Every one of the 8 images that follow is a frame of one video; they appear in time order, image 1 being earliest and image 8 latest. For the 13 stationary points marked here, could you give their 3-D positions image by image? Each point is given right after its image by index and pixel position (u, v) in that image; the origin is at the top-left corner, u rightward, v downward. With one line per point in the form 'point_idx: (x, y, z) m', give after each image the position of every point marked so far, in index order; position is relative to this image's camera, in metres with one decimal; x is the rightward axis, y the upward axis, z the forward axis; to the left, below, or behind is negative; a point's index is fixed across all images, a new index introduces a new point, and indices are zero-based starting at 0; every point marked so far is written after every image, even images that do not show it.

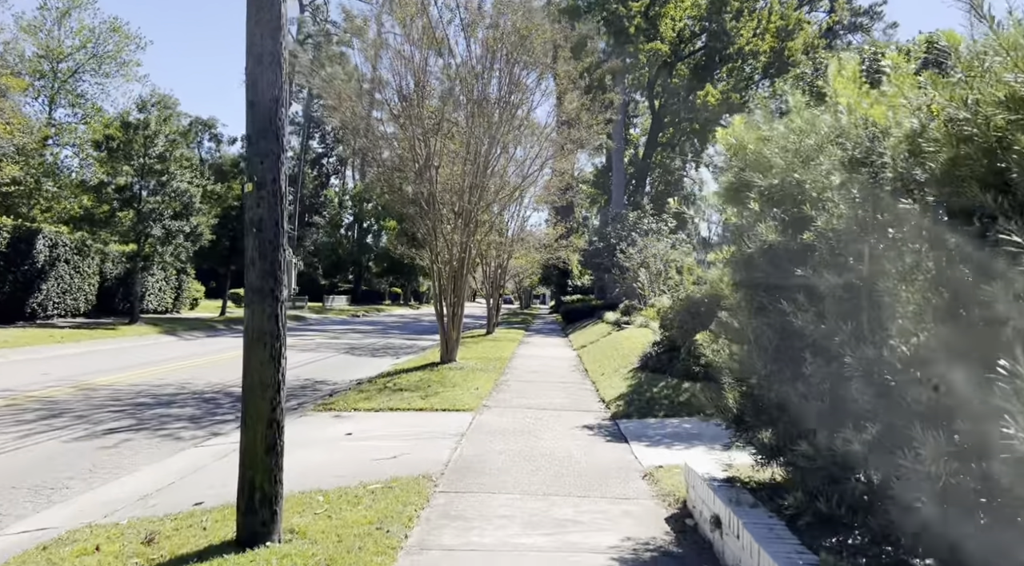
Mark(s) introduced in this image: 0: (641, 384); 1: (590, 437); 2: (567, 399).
0: (+2.0, -1.5, +11.1) m
1: (+0.9, -1.7, +8.3) m
2: (+0.8, -1.8, +11.2) m
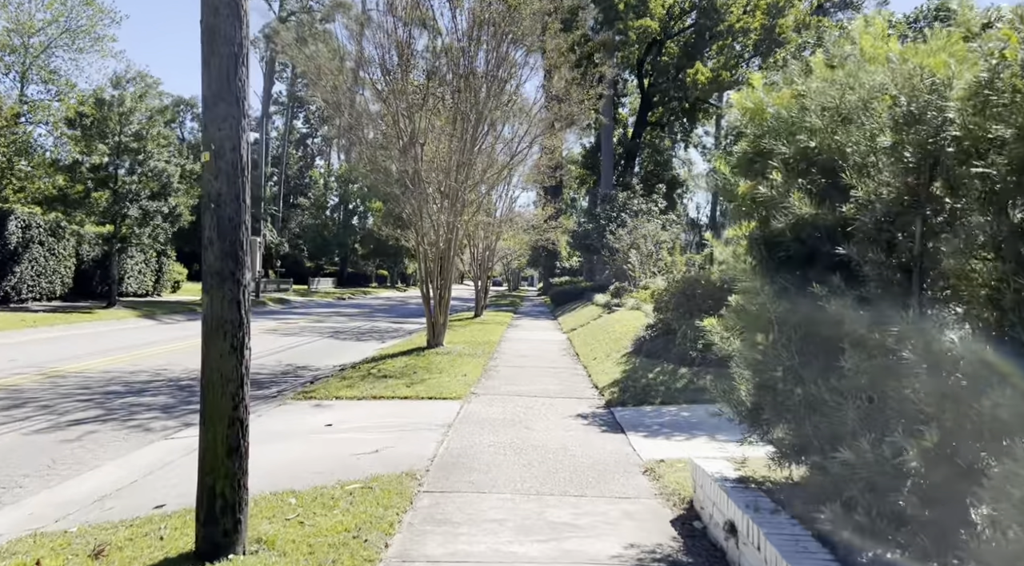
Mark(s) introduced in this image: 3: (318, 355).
0: (+1.8, -1.2, +10.7) m
1: (+0.8, -1.5, +7.8) m
2: (+0.7, -1.5, +10.7) m
3: (-4.4, -1.6, +16.7) m
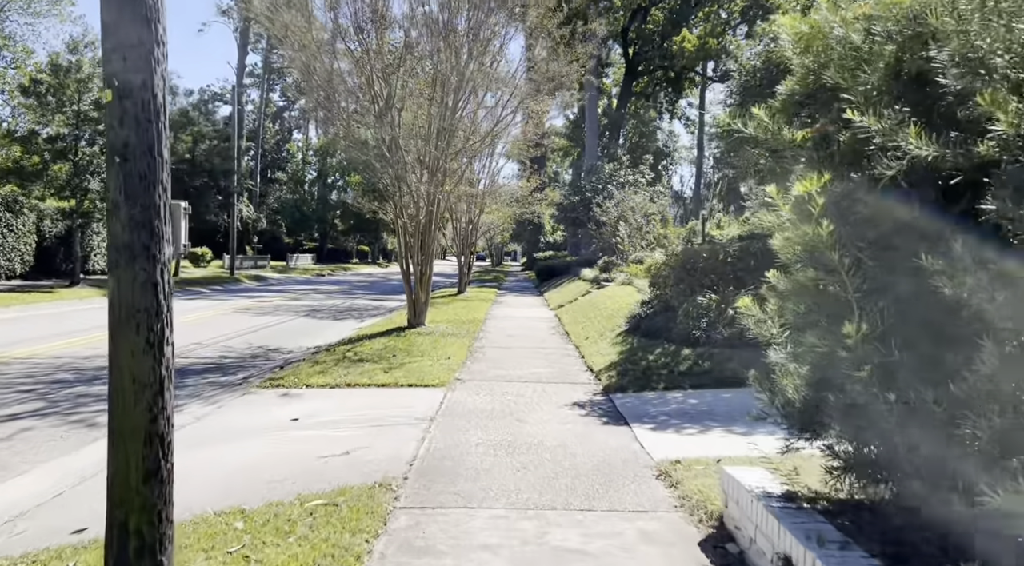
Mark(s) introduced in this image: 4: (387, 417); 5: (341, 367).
0: (+1.6, -0.9, +9.9) m
1: (+0.7, -1.3, +7.0) m
2: (+0.5, -1.2, +9.9) m
3: (-4.7, -1.1, +15.7) m
4: (-1.2, -1.3, +7.0) m
5: (-2.4, -1.2, +10.2) m
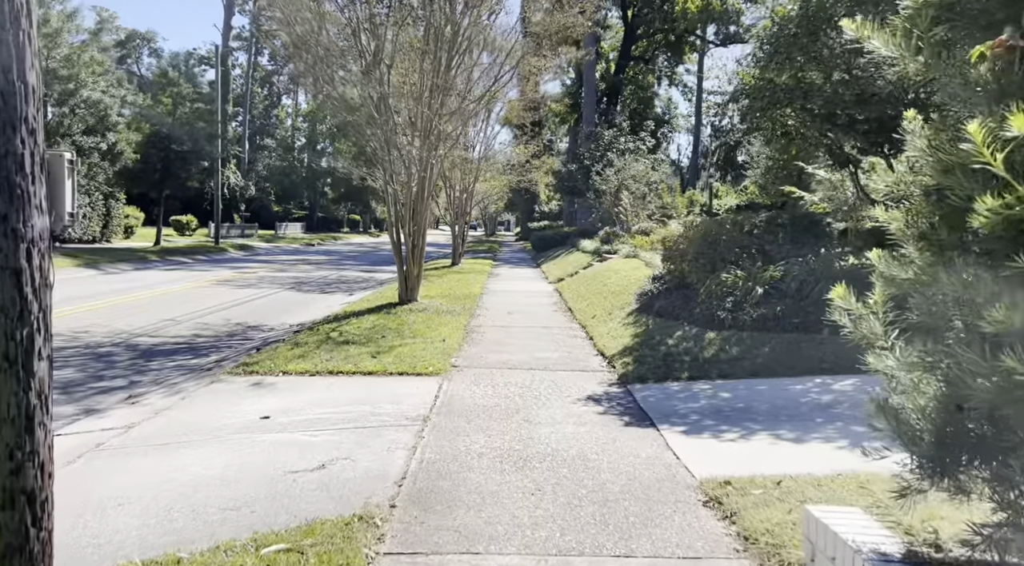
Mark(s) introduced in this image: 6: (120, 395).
0: (+1.7, -0.6, +8.9) m
1: (+0.7, -1.1, +6.0) m
2: (+0.5, -0.9, +8.9) m
3: (-4.8, -0.6, +14.7) m
4: (-1.1, -1.1, +6.0) m
5: (-2.4, -0.8, +9.2) m
6: (-4.2, -1.2, +7.7) m
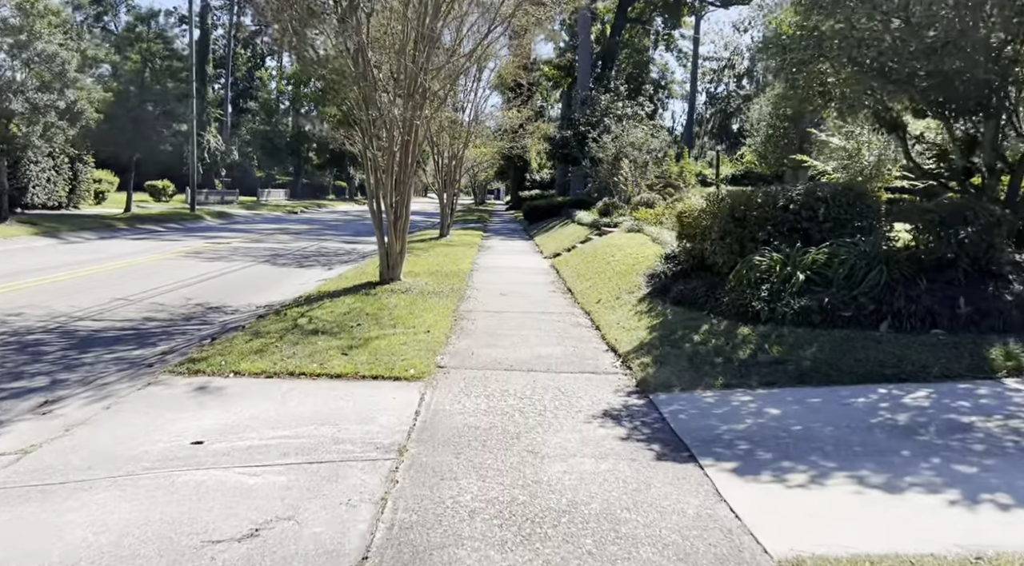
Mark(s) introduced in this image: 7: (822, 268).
0: (+1.6, -0.4, +7.6) m
1: (+0.7, -1.1, +4.7) m
2: (+0.5, -0.7, +7.6) m
3: (-4.9, -0.1, +13.3) m
4: (-1.1, -1.0, +4.7) m
5: (-2.4, -0.6, +7.9) m
6: (-4.2, -1.0, +6.4) m
7: (+3.1, +0.1, +7.3) m
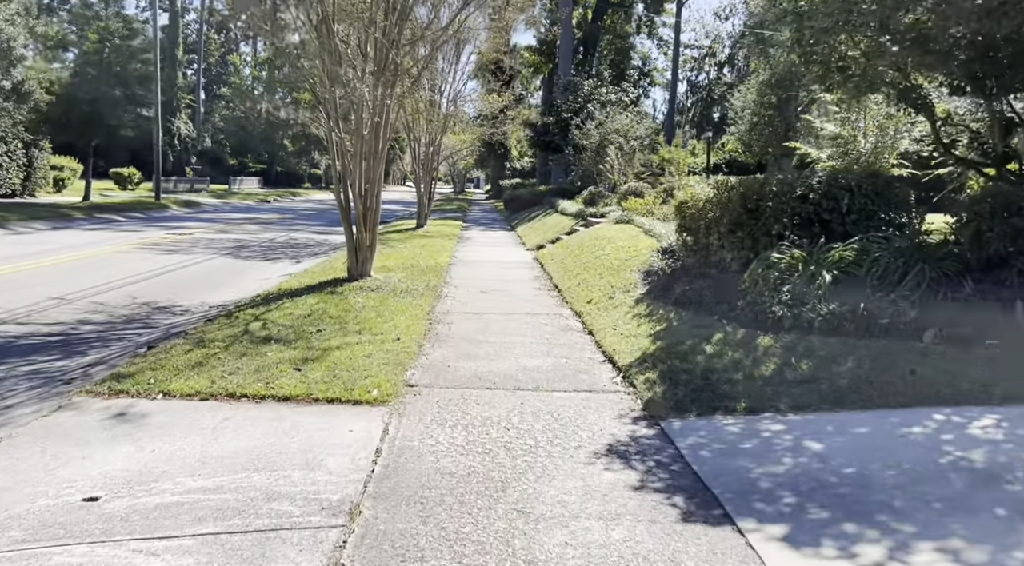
0: (+1.5, -0.4, +6.6) m
1: (+0.7, -1.1, +3.7) m
2: (+0.4, -0.7, +6.6) m
3: (-5.2, 0.0, +12.1) m
4: (-1.2, -1.1, +3.7) m
5: (-2.6, -0.6, +6.8) m
6: (-4.3, -1.1, +5.3) m
7: (+2.9, +0.1, +6.3) m
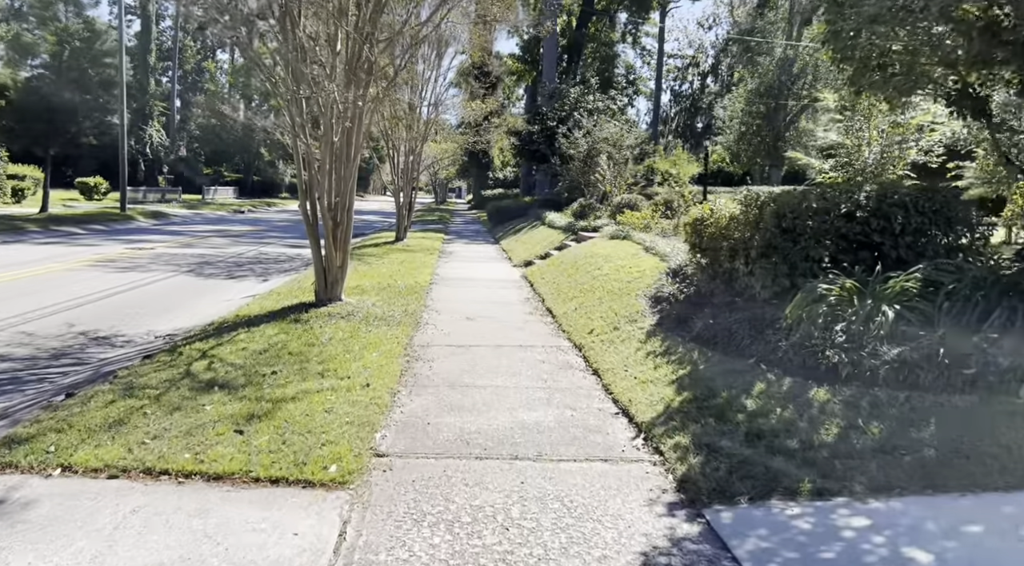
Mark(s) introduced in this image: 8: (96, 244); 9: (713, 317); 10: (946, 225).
0: (+1.4, -0.7, +5.5) m
1: (+0.7, -1.3, +2.5) m
2: (+0.3, -1.0, +5.4) m
3: (-5.4, -0.4, +10.8) m
4: (-1.2, -1.3, +2.5) m
5: (-2.6, -0.9, +5.5) m
6: (-4.3, -1.3, +4.0) m
7: (+2.9, -0.1, +5.2) m
8: (-10.9, +1.0, +19.1) m
9: (+1.8, -0.3, +6.6) m
10: (+3.5, +0.5, +5.9) m
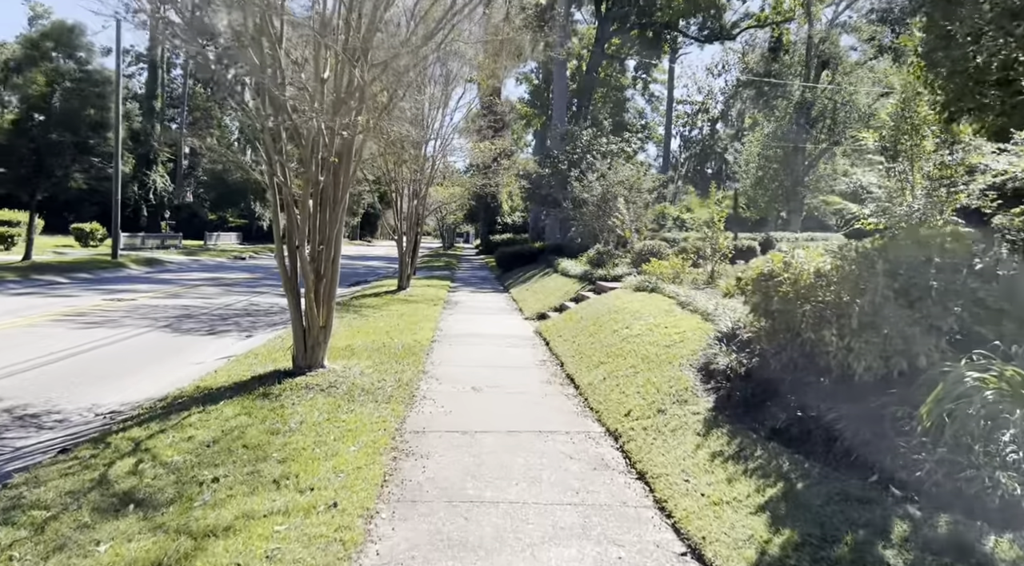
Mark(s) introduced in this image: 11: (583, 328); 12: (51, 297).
0: (+1.5, -1.2, +3.8) m
1: (+0.8, -1.6, +0.9) m
2: (+0.4, -1.4, +3.8) m
3: (-5.2, -1.2, +9.2) m
4: (-1.1, -1.6, +0.8) m
5: (-2.5, -1.4, +4.0) m
6: (-4.2, -1.7, +2.4) m
7: (+3.0, -0.6, +3.6) m
8: (-10.6, -0.3, +17.7) m
9: (+1.9, -0.8, +5.0) m
10: (+3.6, 0.0, +4.3) m
11: (+1.0, -0.6, +10.5) m
12: (-10.9, -0.4, +17.4) m
